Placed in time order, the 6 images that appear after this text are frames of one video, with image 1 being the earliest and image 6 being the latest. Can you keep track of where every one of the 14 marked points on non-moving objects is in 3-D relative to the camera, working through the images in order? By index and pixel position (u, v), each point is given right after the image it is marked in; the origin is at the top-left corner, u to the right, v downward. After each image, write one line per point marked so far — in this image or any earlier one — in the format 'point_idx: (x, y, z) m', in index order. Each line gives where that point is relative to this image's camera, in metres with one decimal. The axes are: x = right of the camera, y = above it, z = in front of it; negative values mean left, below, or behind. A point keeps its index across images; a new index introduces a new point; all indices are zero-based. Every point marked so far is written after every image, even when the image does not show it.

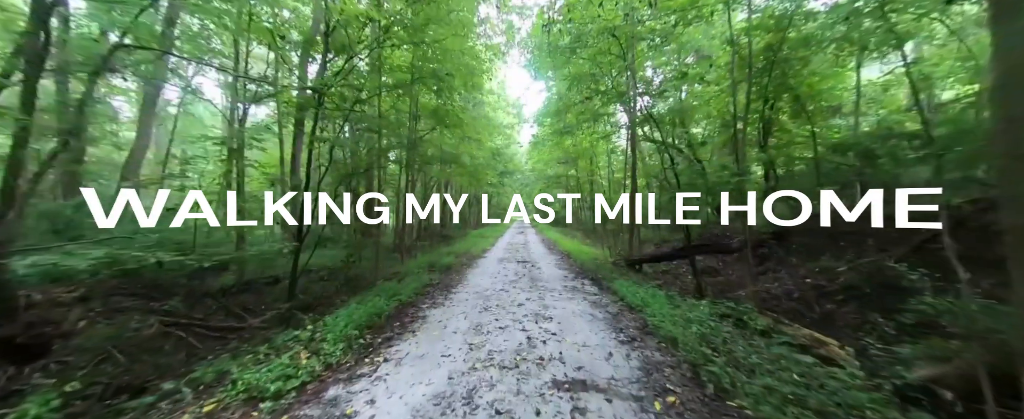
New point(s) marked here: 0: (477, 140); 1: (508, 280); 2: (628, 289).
0: (-2.2, +4.7, +17.6) m
1: (-0.1, -1.6, +6.2) m
2: (+1.9, -1.3, +4.5) m
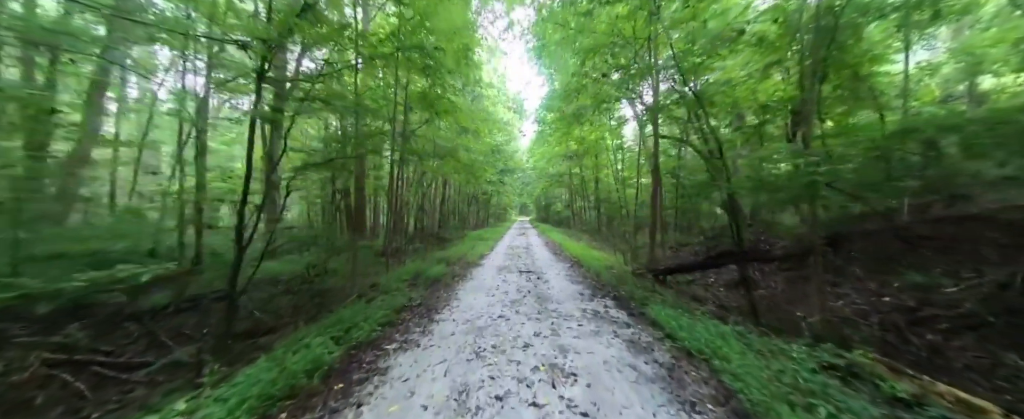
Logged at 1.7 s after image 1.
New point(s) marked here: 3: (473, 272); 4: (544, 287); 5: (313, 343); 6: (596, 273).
0: (-2.2, +4.7, +16.4) m
1: (-0.1, -1.6, +5.0) m
2: (+2.0, -1.3, +3.3) m
3: (-1.2, -1.9, +7.4) m
4: (+0.7, -1.6, +5.6) m
5: (-2.1, -1.4, +2.9) m
6: (+2.3, -1.8, +7.2) m
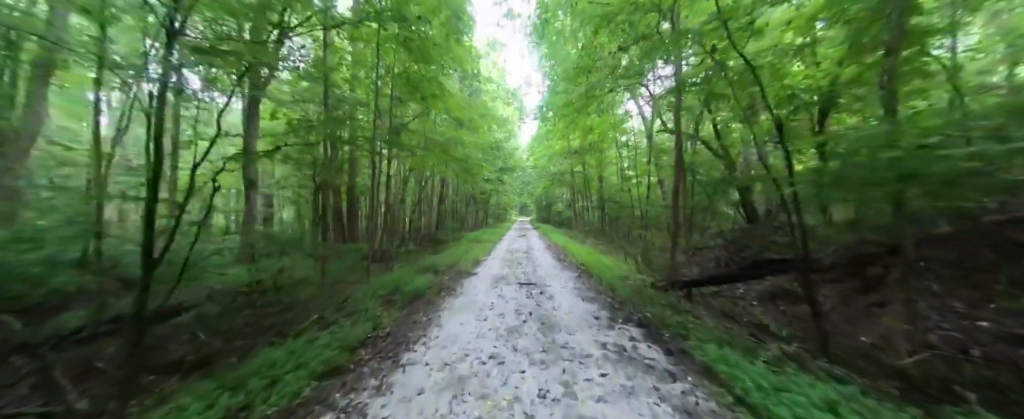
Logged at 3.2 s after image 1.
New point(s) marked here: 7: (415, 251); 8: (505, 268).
0: (-2.2, +4.7, +15.4) m
1: (-0.1, -1.6, +4.0) m
2: (+1.9, -1.3, +2.3) m
3: (-1.3, -1.9, +6.4) m
4: (+0.6, -1.6, +4.6) m
5: (-2.2, -1.5, +2.0) m
6: (+2.3, -1.8, +6.2) m
7: (-5.3, -2.3, +15.3) m
8: (-0.3, -2.4, +9.8) m
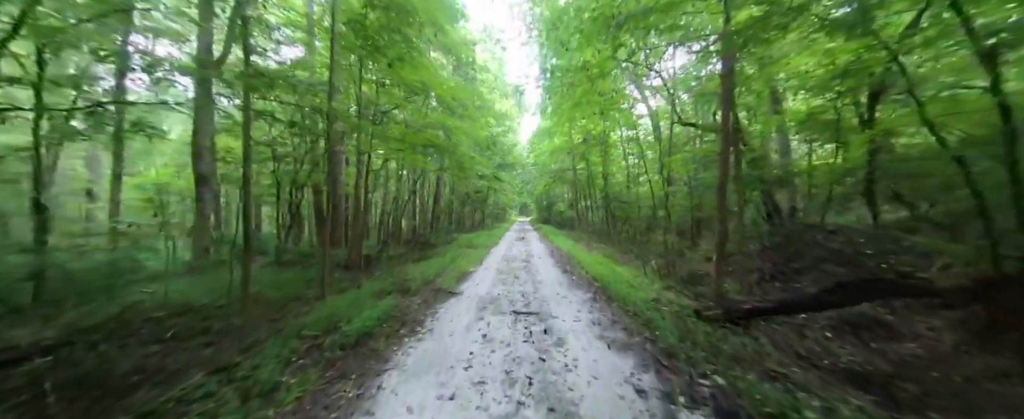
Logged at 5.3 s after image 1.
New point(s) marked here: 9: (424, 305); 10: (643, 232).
0: (-2.3, +4.7, +13.9) m
1: (-0.2, -1.6, +2.5) m
2: (+1.8, -1.4, +0.8) m
3: (-1.4, -1.9, +4.9) m
4: (+0.5, -1.6, +3.1) m
5: (-2.3, -1.5, +0.5) m
6: (+2.1, -1.8, +4.7) m
7: (-5.5, -2.3, +13.8) m
8: (-0.4, -2.4, +8.3) m
9: (-1.8, -1.9, +5.6) m
10: (+8.5, -1.5, +18.0) m
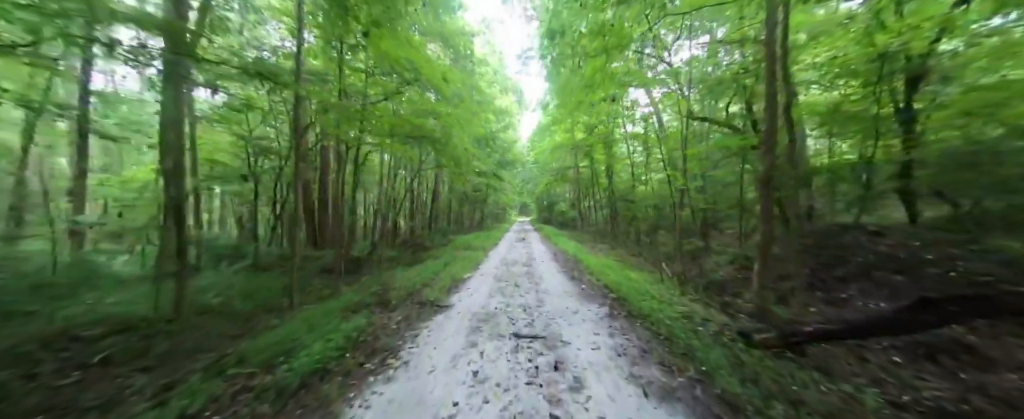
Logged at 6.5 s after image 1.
0: (-2.3, +4.7, +13.1) m
1: (-0.2, -1.6, +1.7) m
2: (+1.8, -1.3, 0.0) m
3: (-1.4, -1.9, +4.1) m
4: (+0.5, -1.6, +2.3) m
5: (-2.3, -1.4, -0.3) m
6: (+2.1, -1.7, +3.9) m
7: (-5.5, -2.3, +13.0) m
8: (-0.4, -2.3, +7.5) m
9: (-1.8, -1.9, +4.8) m
10: (+8.5, -1.4, +17.2) m
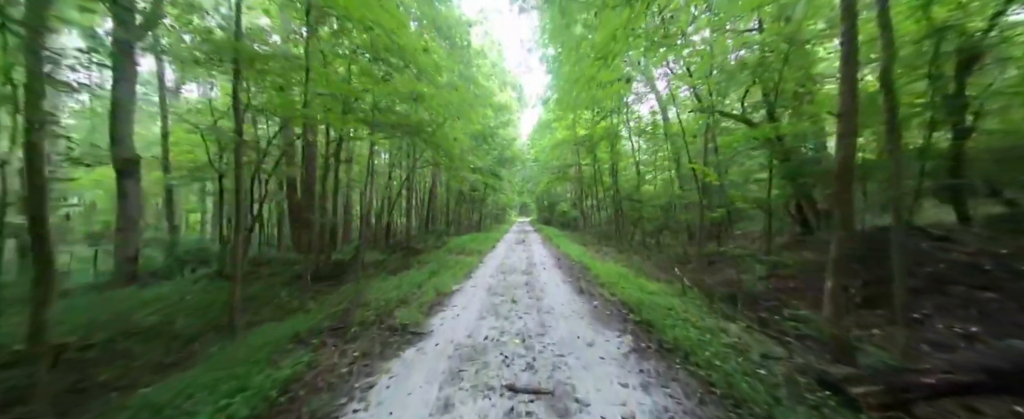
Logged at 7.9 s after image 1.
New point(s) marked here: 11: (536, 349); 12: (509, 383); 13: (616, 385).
0: (-2.4, +4.7, +12.2) m
1: (-0.3, -1.6, +0.7) m
2: (+1.7, -1.3, -0.9) m
3: (-1.4, -1.9, +3.2) m
4: (+0.5, -1.6, +1.4) m
5: (-2.3, -1.4, -1.3) m
6: (+2.1, -1.7, +3.0) m
7: (-5.5, -2.3, +12.1) m
8: (-0.5, -2.3, +6.6) m
9: (-1.9, -1.9, +3.9) m
10: (+8.5, -1.5, +16.3) m
11: (+0.4, -2.1, +4.8) m
12: (0.0, -1.9, +3.6) m
13: (+1.3, -1.9, +3.7) m
